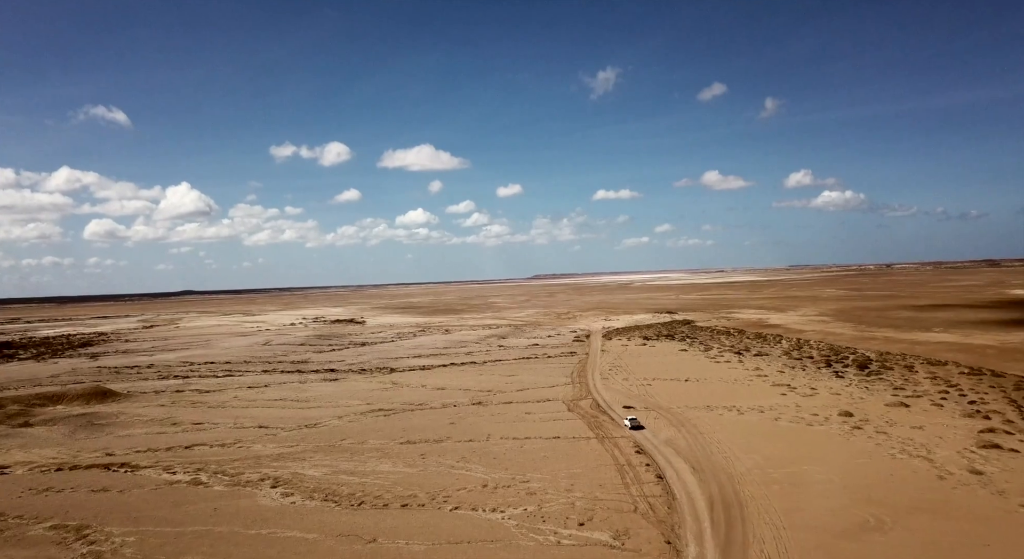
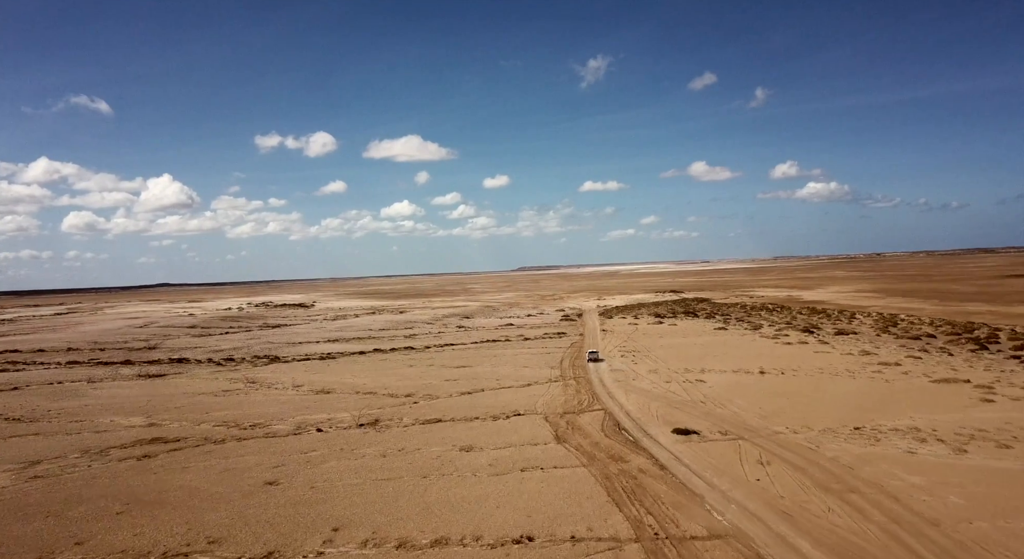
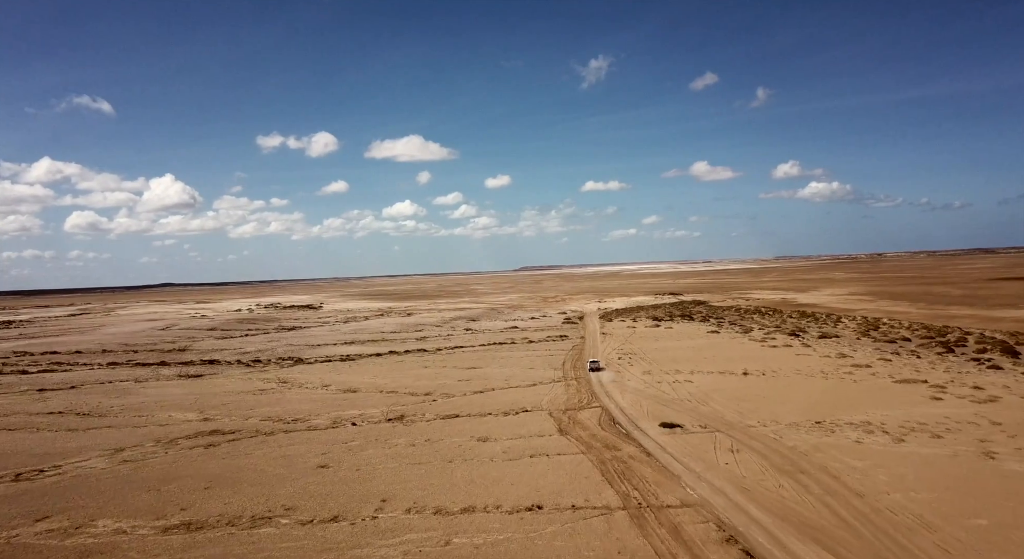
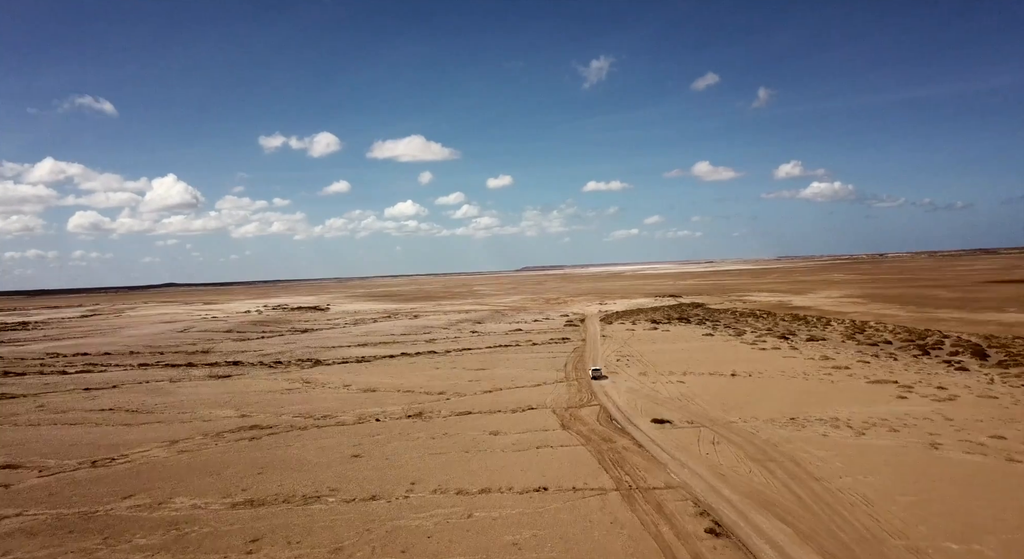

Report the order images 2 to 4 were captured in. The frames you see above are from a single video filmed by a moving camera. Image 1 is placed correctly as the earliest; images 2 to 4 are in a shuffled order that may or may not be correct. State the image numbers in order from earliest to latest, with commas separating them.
4, 3, 2
